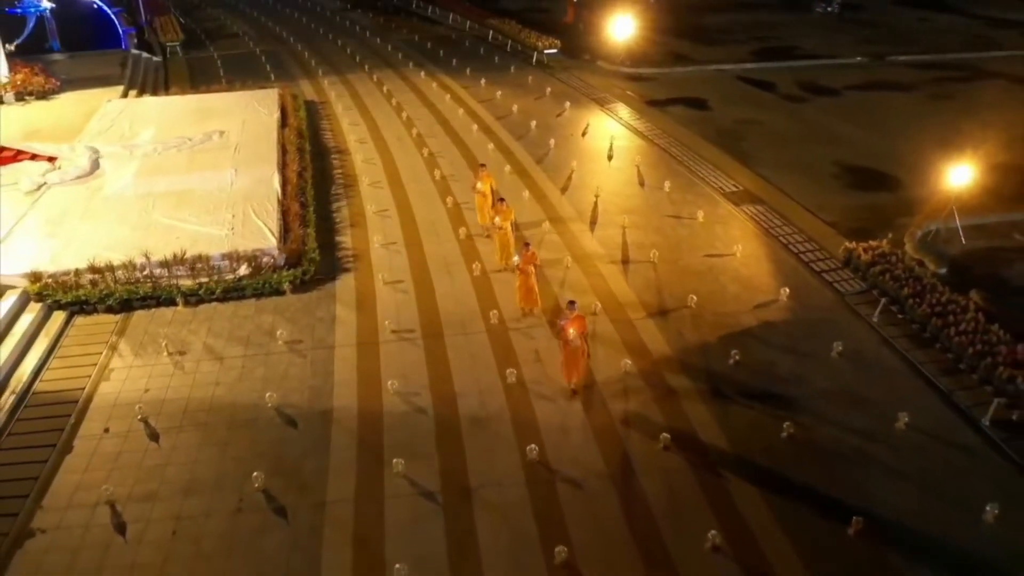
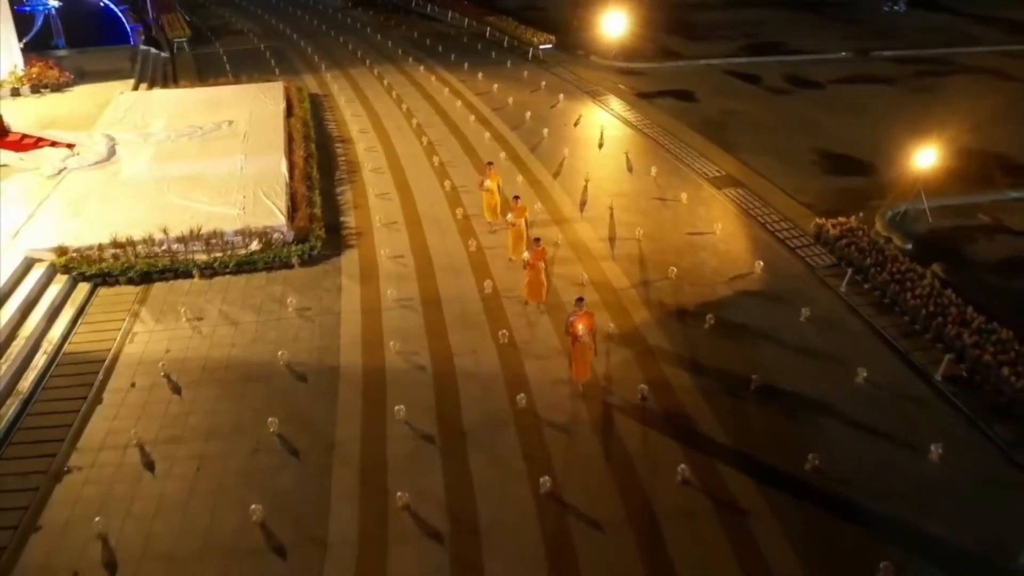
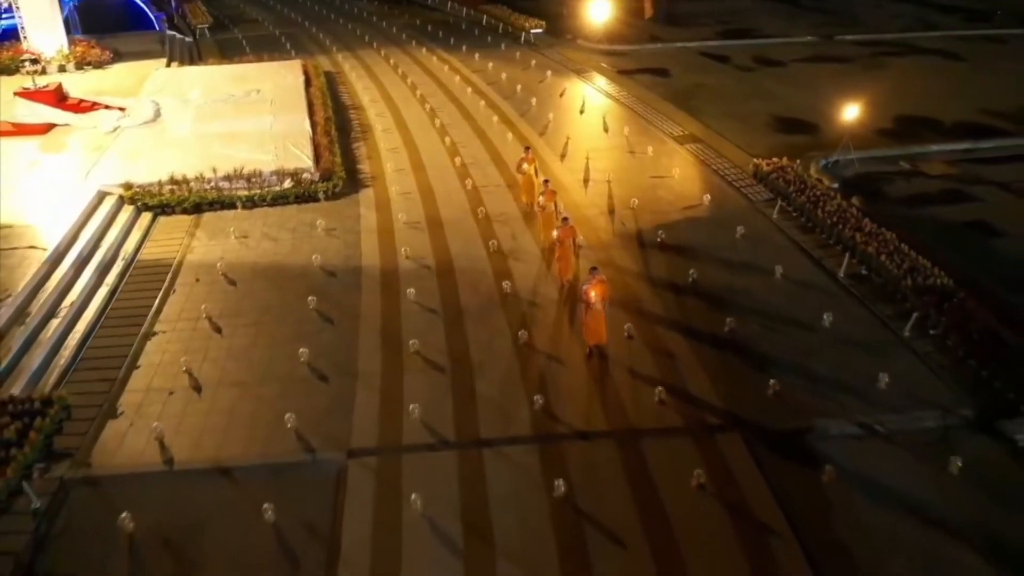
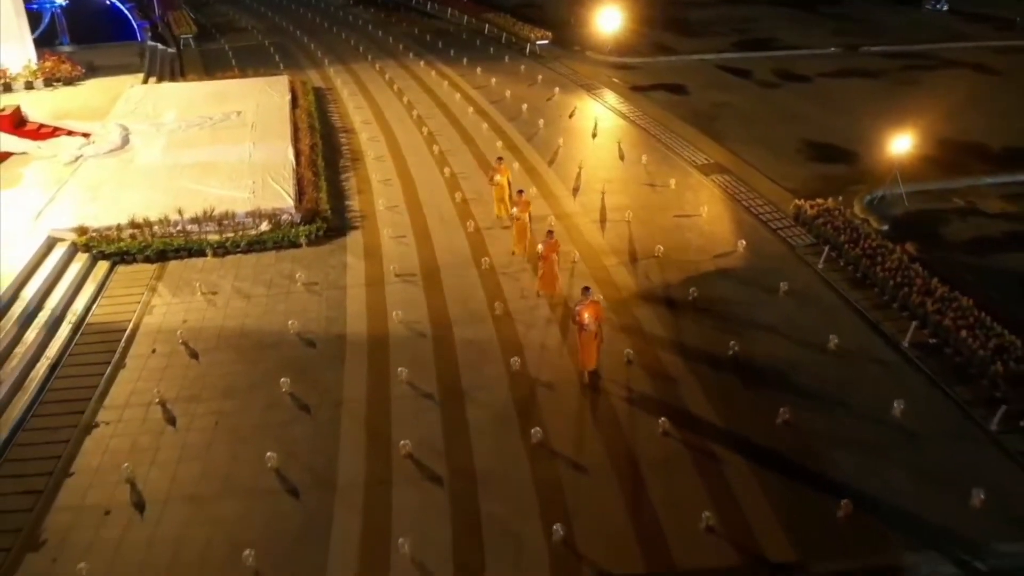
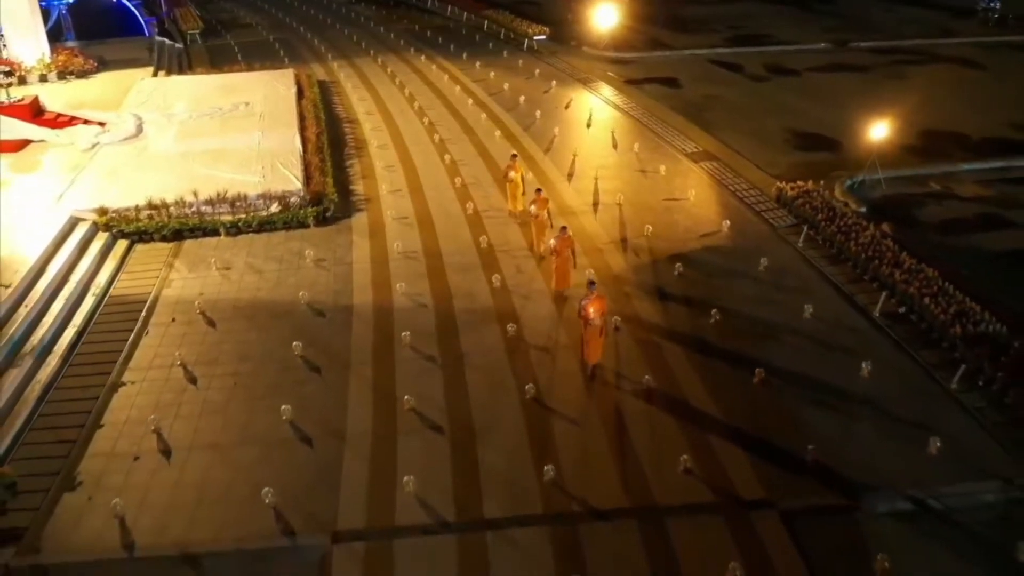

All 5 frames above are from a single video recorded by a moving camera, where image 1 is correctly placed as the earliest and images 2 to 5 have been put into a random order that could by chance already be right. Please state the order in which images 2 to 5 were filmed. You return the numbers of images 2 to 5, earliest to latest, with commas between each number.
2, 4, 5, 3
